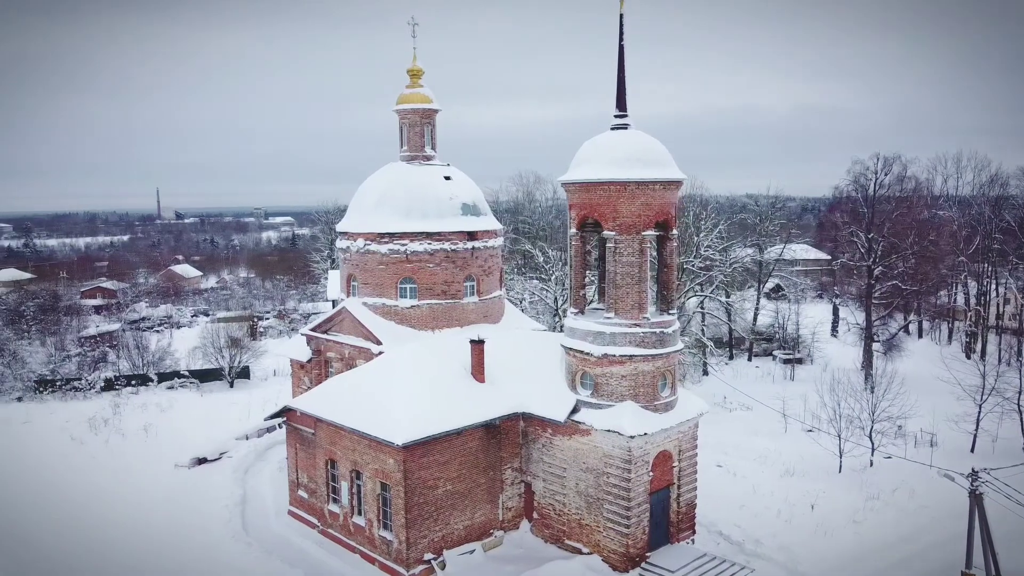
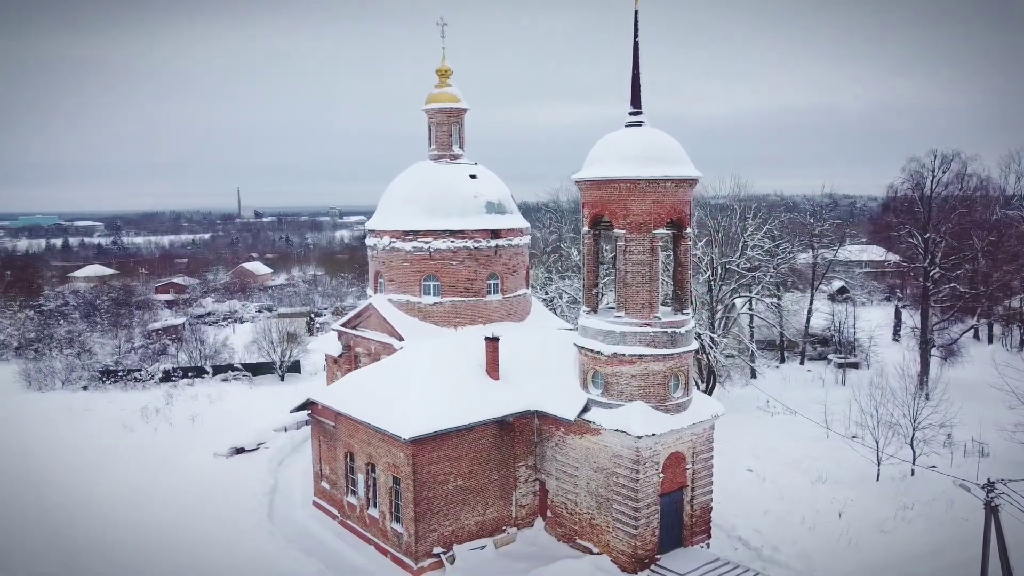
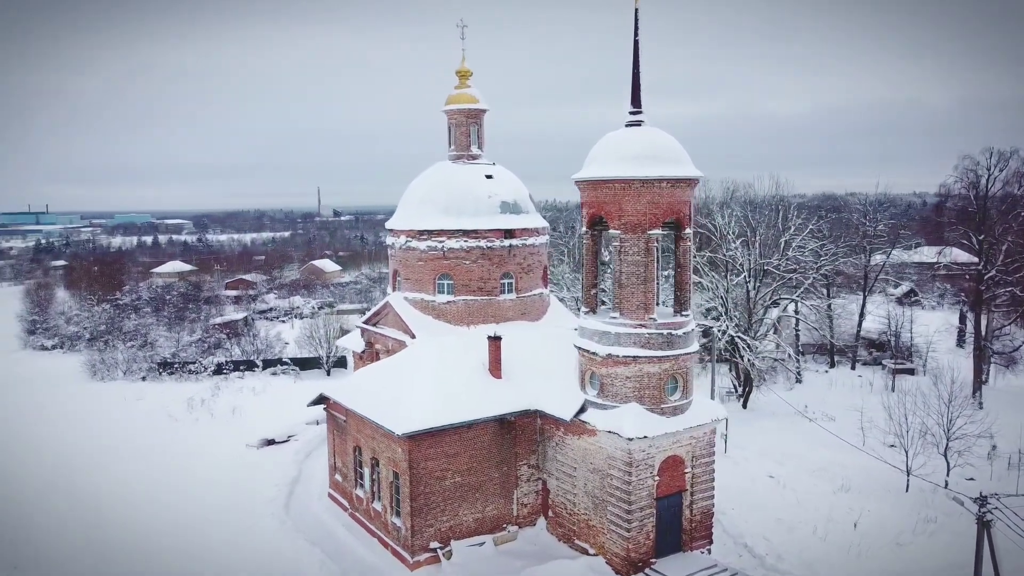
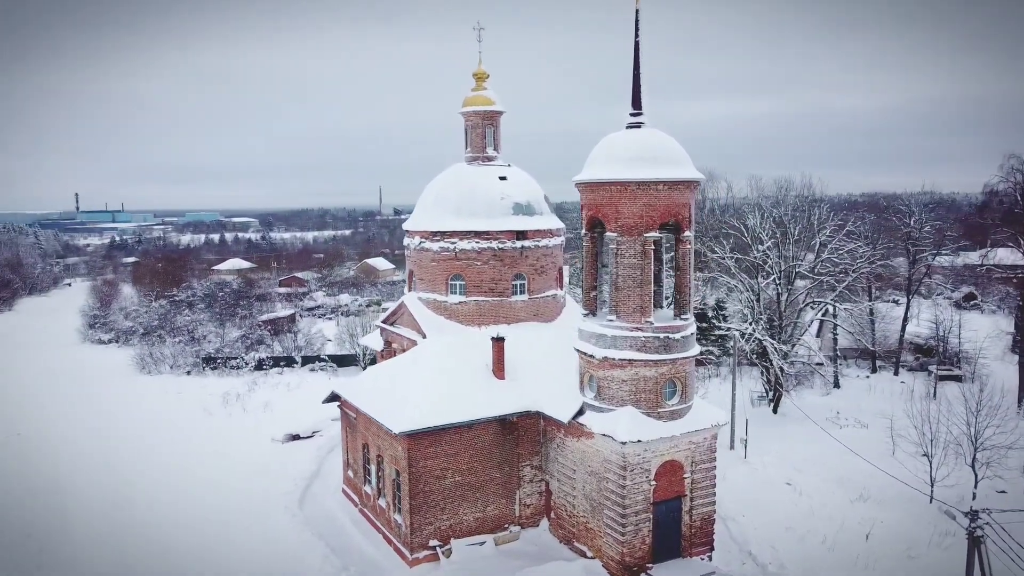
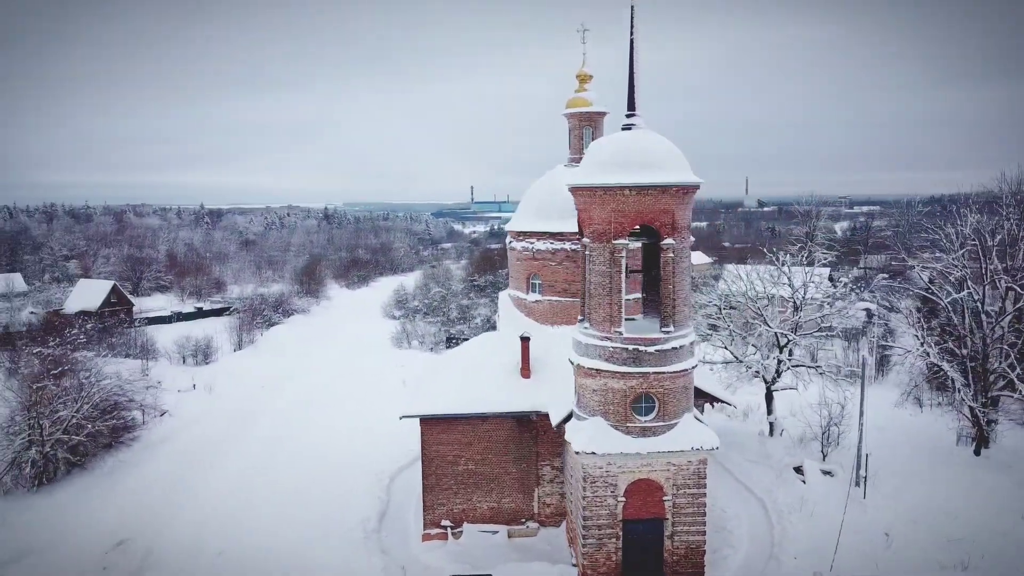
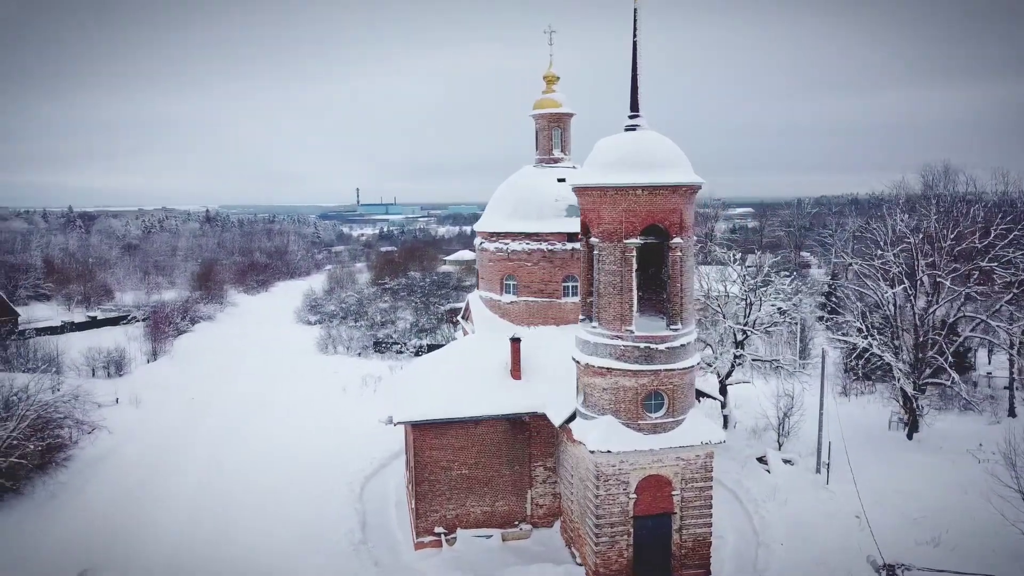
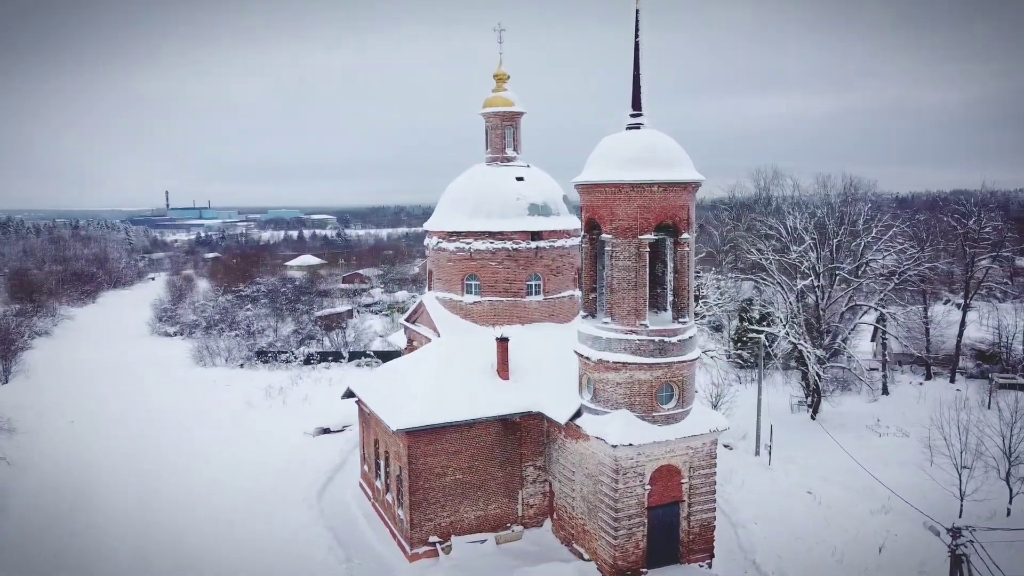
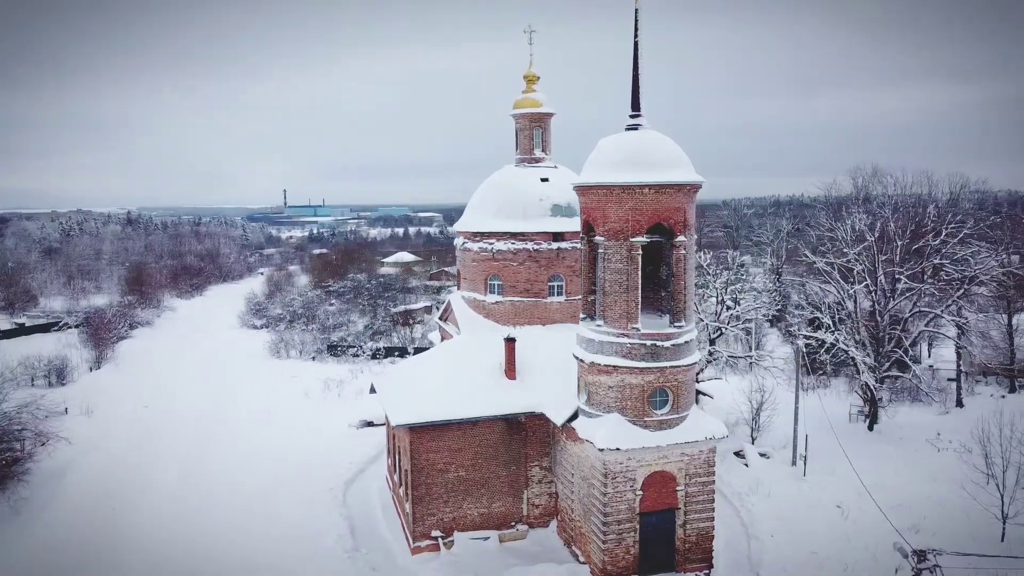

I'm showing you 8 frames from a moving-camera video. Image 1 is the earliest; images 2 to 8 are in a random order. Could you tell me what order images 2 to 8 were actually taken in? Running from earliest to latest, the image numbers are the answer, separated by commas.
2, 3, 4, 7, 8, 6, 5
